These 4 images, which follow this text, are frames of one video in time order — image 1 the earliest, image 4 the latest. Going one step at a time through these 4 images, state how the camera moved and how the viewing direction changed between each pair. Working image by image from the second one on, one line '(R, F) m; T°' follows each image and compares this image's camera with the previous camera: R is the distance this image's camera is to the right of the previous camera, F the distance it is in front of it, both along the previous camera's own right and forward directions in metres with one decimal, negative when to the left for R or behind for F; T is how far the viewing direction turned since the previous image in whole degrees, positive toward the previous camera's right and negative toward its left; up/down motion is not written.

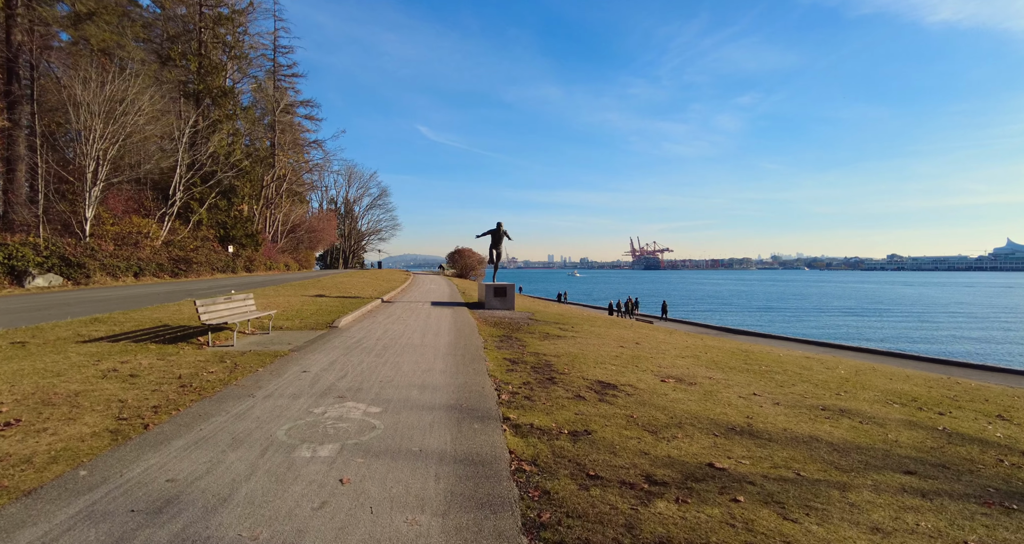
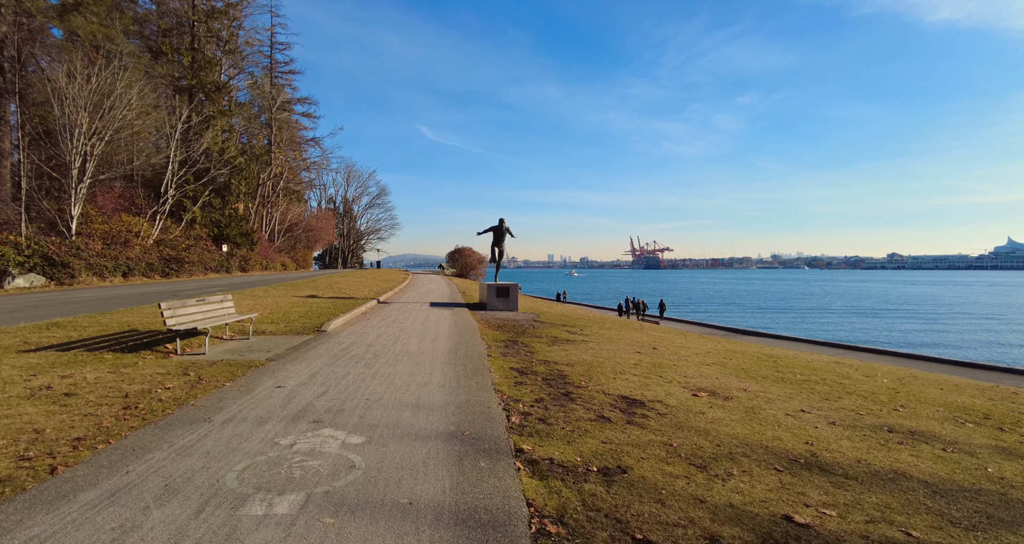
(-0.1, +1.2) m; 0°
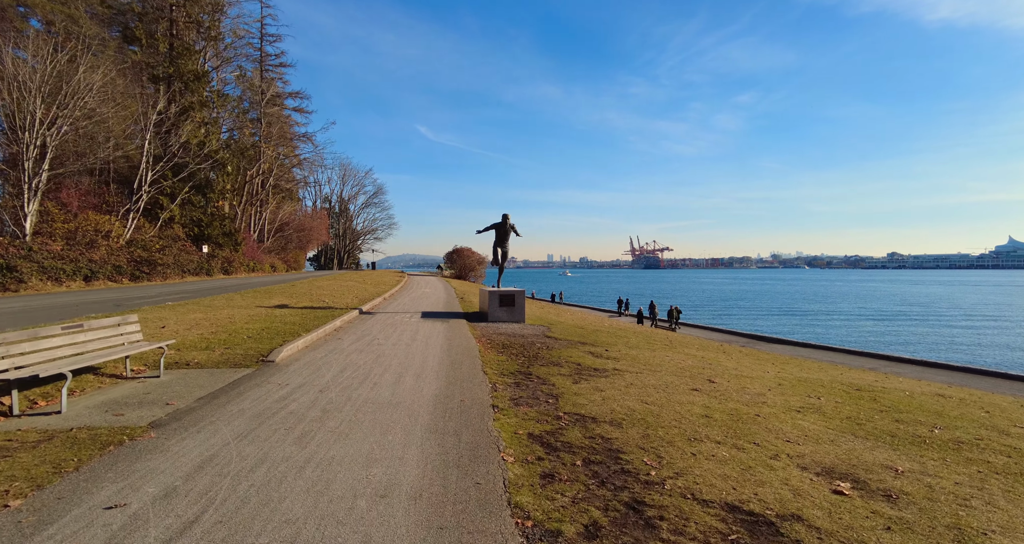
(-0.2, +3.2) m; 0°
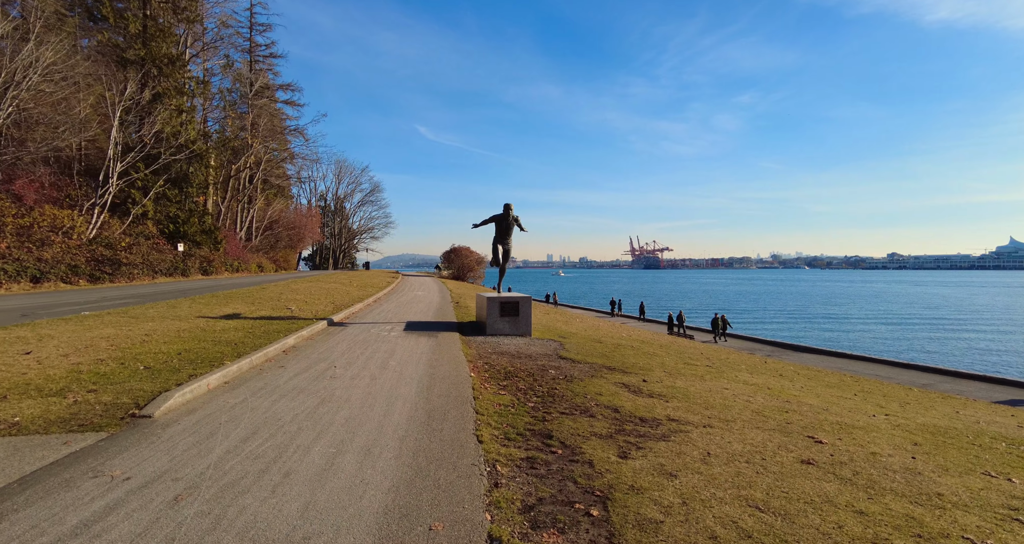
(-0.1, +3.4) m; 0°
